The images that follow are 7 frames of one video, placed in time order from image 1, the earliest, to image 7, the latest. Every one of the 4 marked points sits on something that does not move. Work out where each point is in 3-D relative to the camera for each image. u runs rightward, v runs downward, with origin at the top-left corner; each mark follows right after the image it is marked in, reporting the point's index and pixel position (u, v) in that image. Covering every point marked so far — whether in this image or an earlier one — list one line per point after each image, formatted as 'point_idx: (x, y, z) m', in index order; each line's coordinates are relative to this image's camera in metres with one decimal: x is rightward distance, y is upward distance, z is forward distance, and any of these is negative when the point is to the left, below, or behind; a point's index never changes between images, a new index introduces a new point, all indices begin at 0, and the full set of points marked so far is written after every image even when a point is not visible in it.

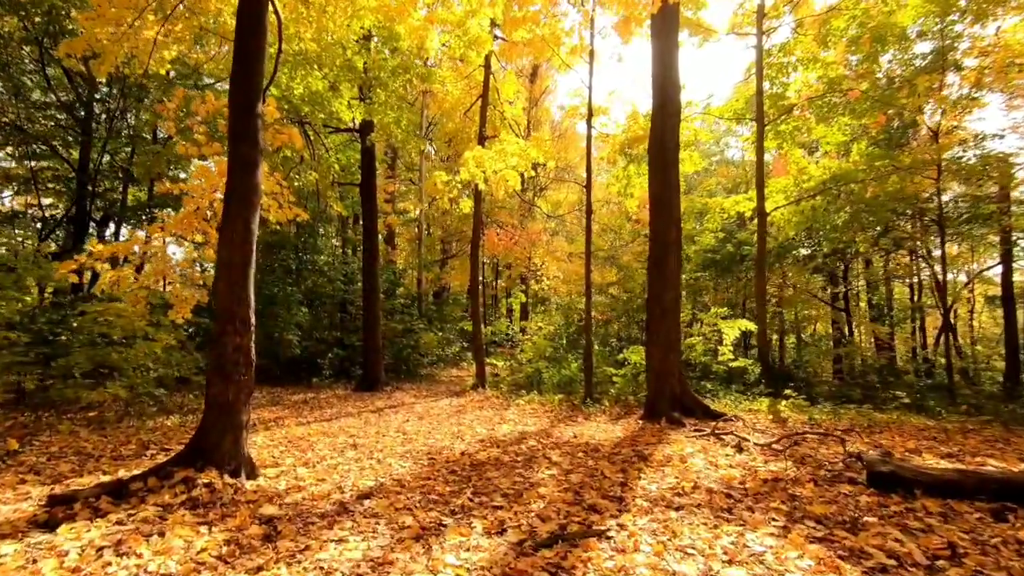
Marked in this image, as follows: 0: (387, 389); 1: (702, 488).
0: (-3.1, -2.5, +12.3) m
1: (+1.6, -1.7, +4.1) m
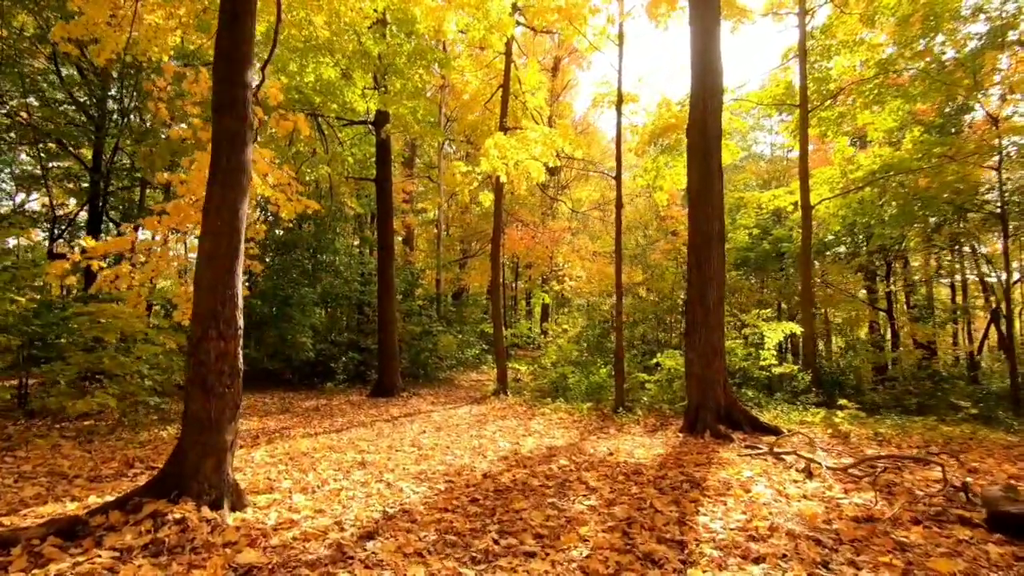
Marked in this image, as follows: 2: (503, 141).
0: (-2.5, -2.5, +11.6) m
1: (+1.8, -1.6, +3.3) m
2: (-0.2, +2.7, +9.2) m
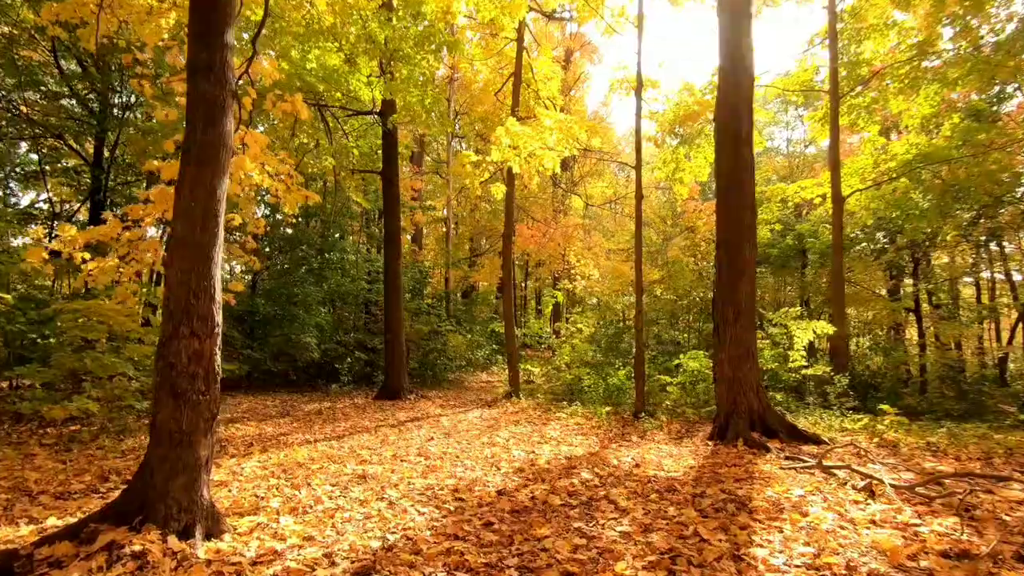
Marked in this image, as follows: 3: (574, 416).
0: (-2.3, -2.5, +11.1) m
1: (+1.9, -1.6, +2.8) m
2: (0.0, +2.8, +8.7) m
3: (+1.1, -2.2, +8.5) m
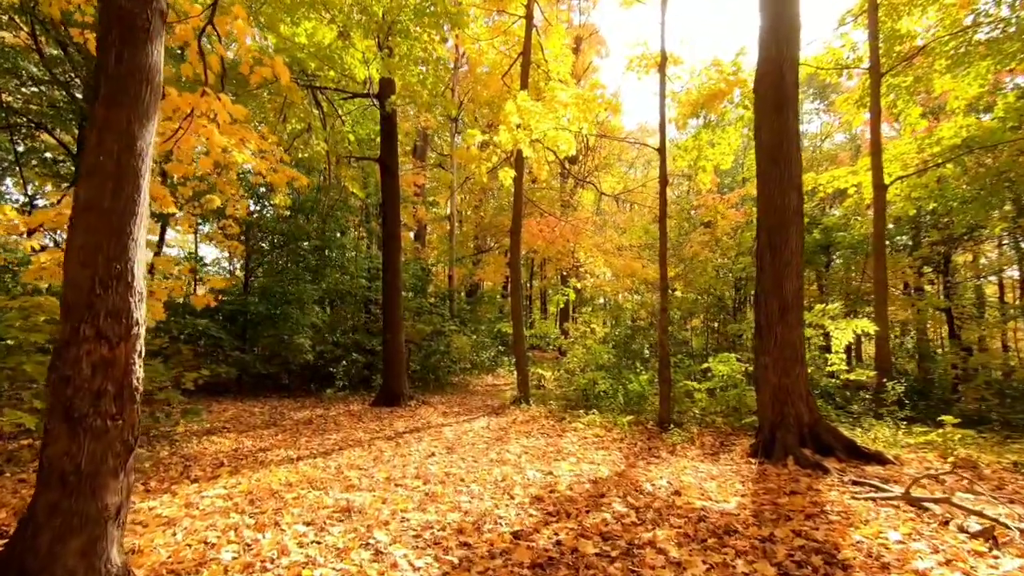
0: (-2.1, -2.4, +10.3) m
1: (+2.0, -1.5, +1.9) m
2: (+0.2, +2.9, +7.8) m
3: (+1.2, -2.1, +7.6) m
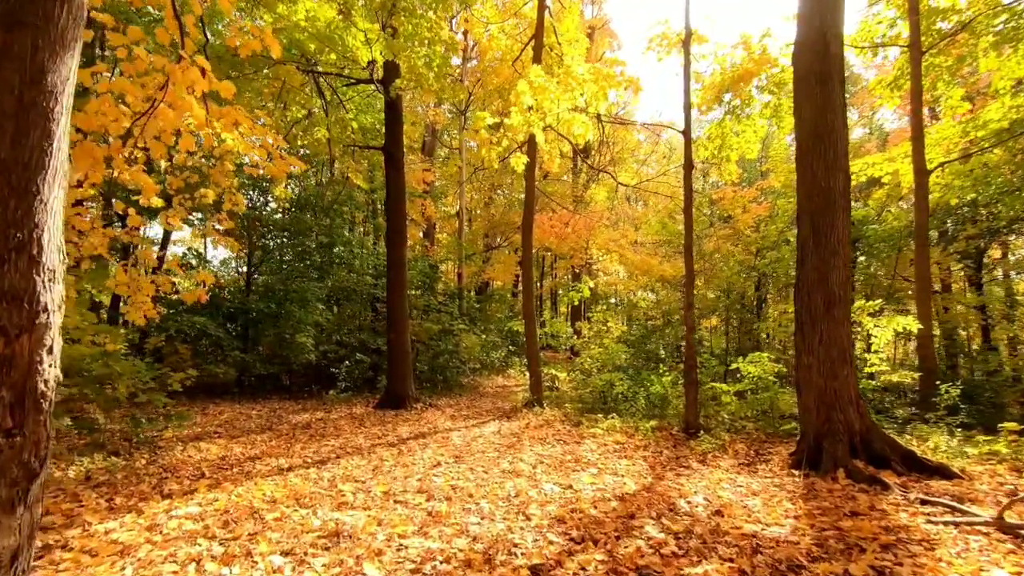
0: (-1.8, -2.3, +9.8) m
1: (+2.1, -1.4, +1.3) m
2: (+0.4, +3.0, +7.3) m
3: (+1.4, -2.0, +7.0) m
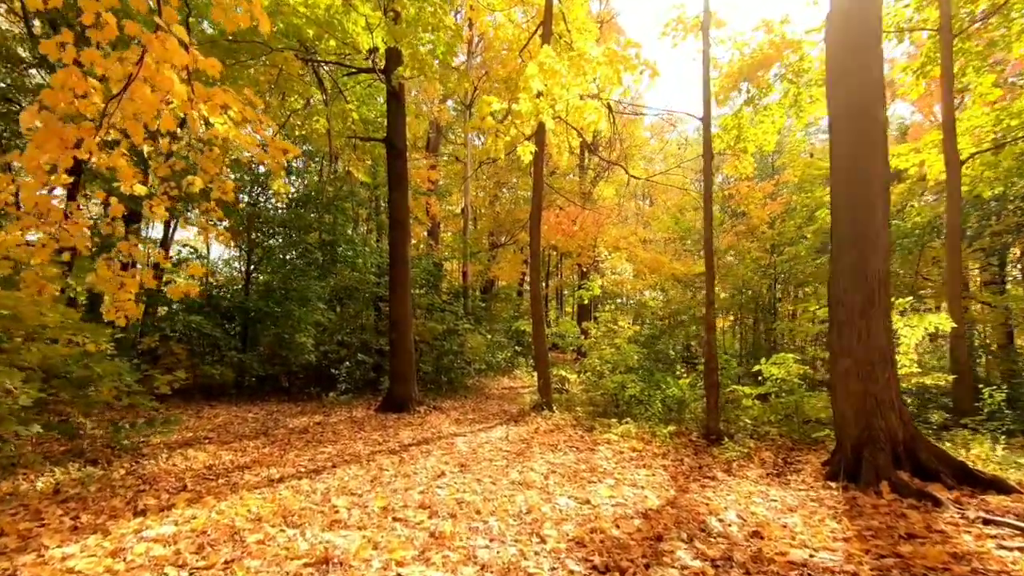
0: (-1.7, -2.3, +9.4) m
1: (+2.2, -1.3, +0.8) m
2: (+0.5, +3.0, +6.8) m
3: (+1.5, -2.0, +6.6) m
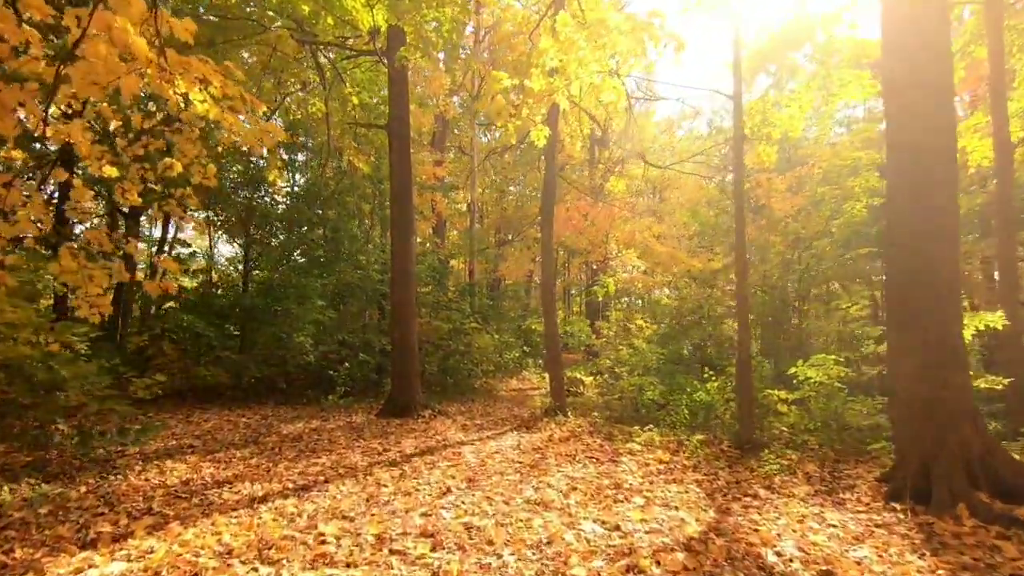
0: (-1.5, -2.2, +8.8) m
1: (+2.3, -1.3, +0.2) m
2: (+0.7, +3.1, +6.2) m
3: (+1.7, -1.9, +6.0) m
